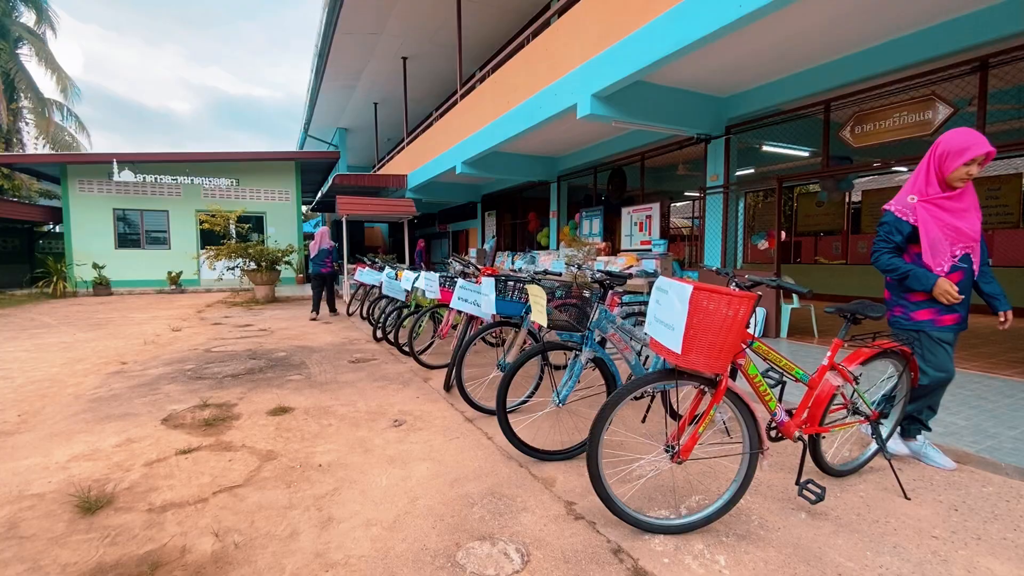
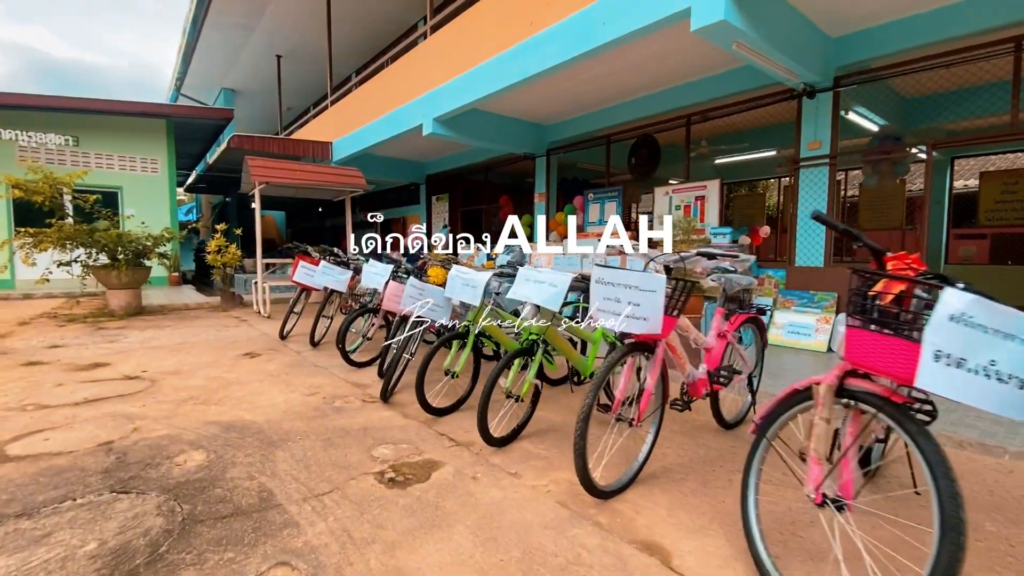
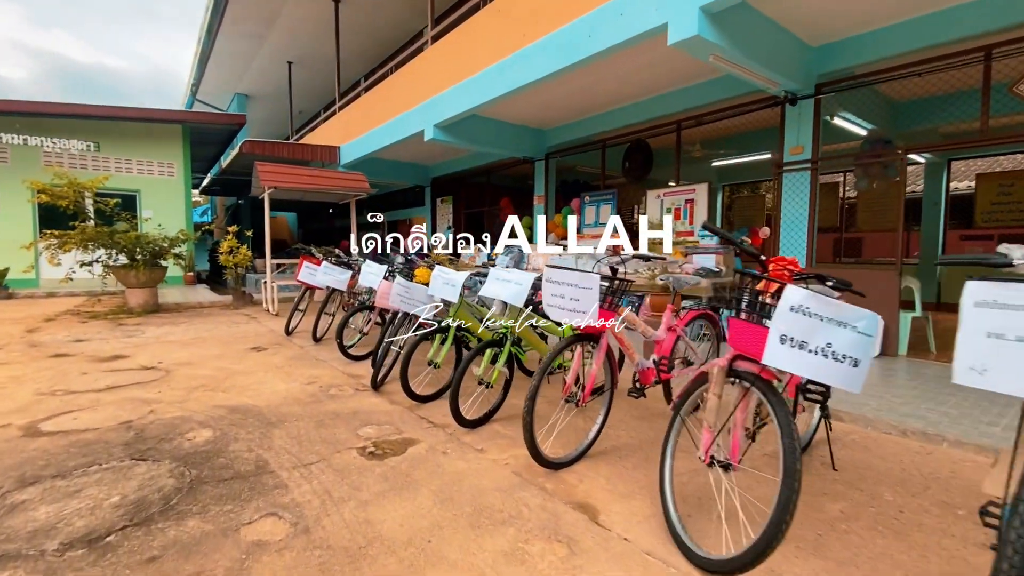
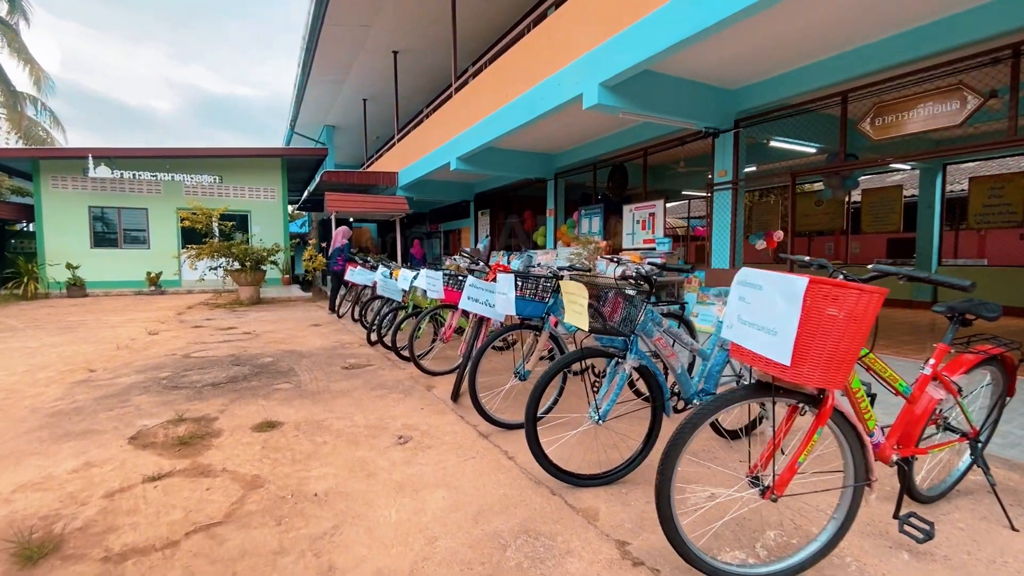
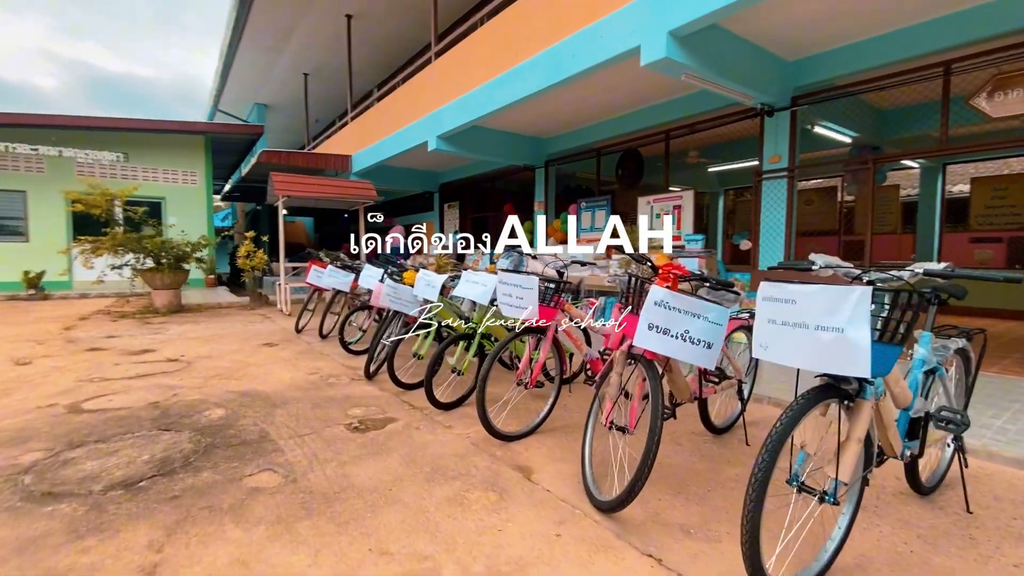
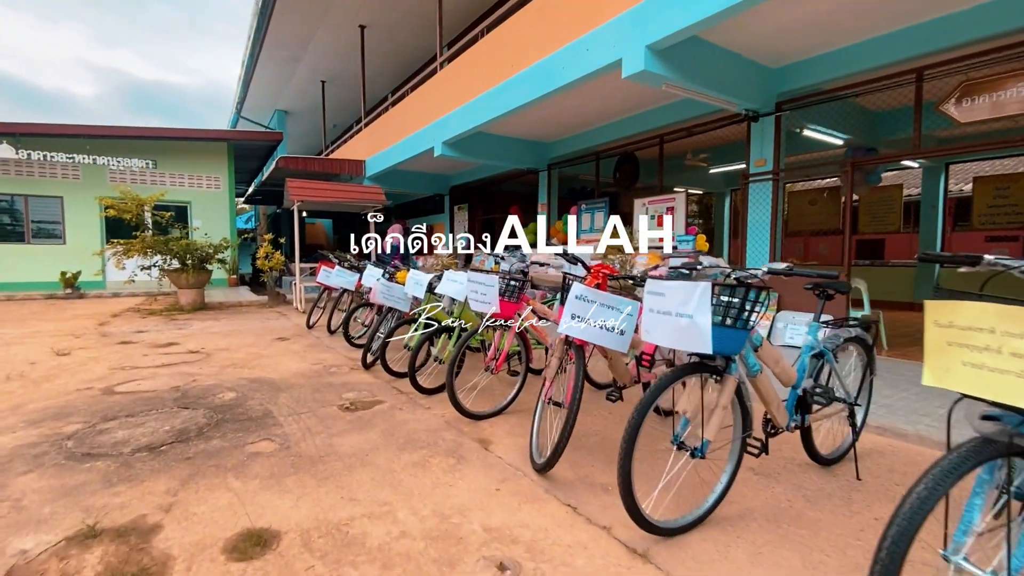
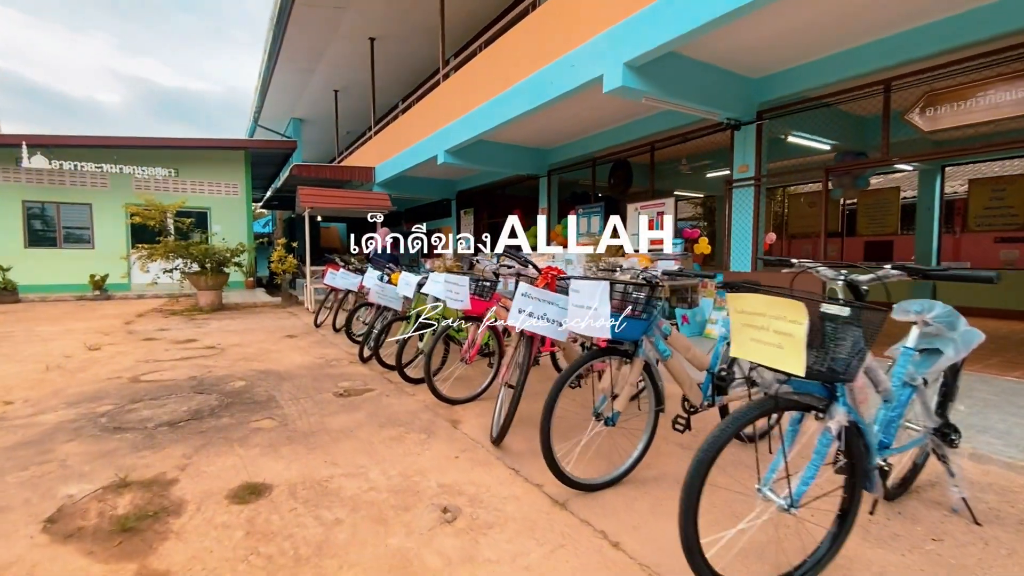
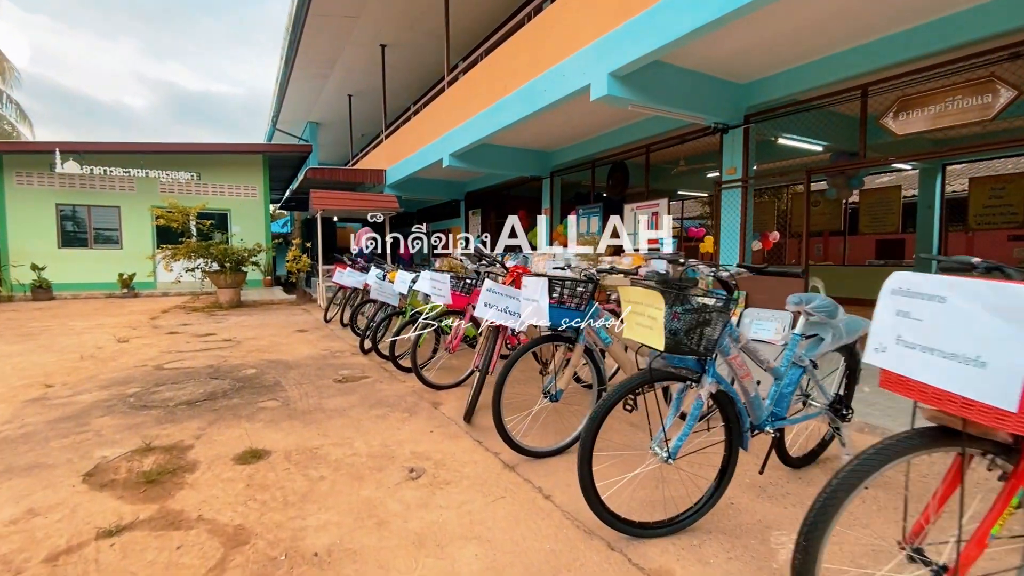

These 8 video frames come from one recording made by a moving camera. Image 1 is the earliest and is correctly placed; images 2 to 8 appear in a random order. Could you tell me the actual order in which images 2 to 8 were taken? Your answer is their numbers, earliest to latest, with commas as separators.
4, 8, 7, 6, 5, 3, 2
